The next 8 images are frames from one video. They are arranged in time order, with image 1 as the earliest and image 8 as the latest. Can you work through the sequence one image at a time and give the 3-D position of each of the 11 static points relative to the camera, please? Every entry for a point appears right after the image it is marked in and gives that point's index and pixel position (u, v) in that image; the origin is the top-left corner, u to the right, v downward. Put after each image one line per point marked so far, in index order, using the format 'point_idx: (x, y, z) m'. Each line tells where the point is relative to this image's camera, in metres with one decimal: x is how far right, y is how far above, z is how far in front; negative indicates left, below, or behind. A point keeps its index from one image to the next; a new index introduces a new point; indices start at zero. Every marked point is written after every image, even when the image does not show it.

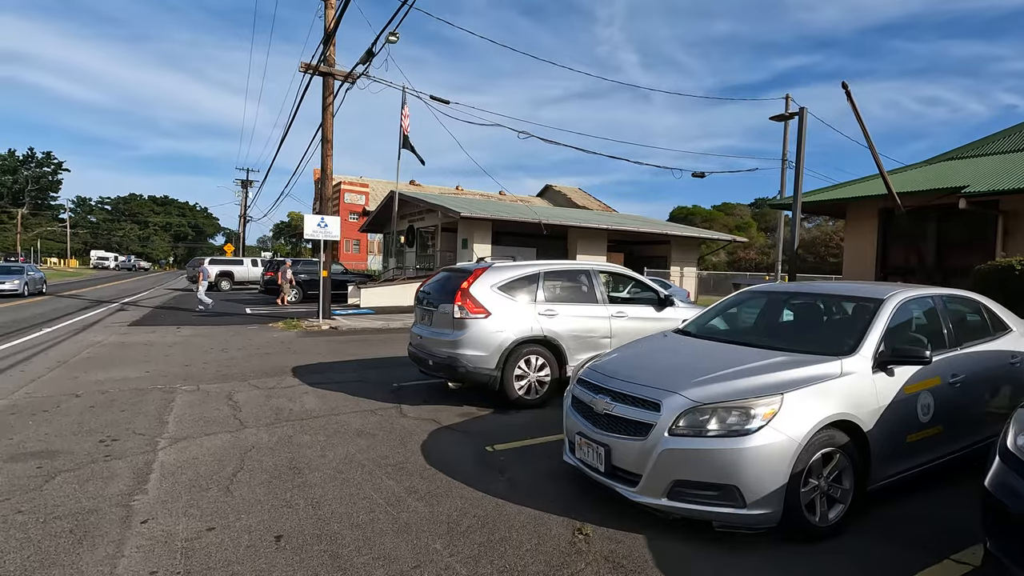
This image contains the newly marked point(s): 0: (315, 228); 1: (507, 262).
0: (-5.8, +1.8, +15.9) m
1: (-0.1, +0.3, +6.8) m
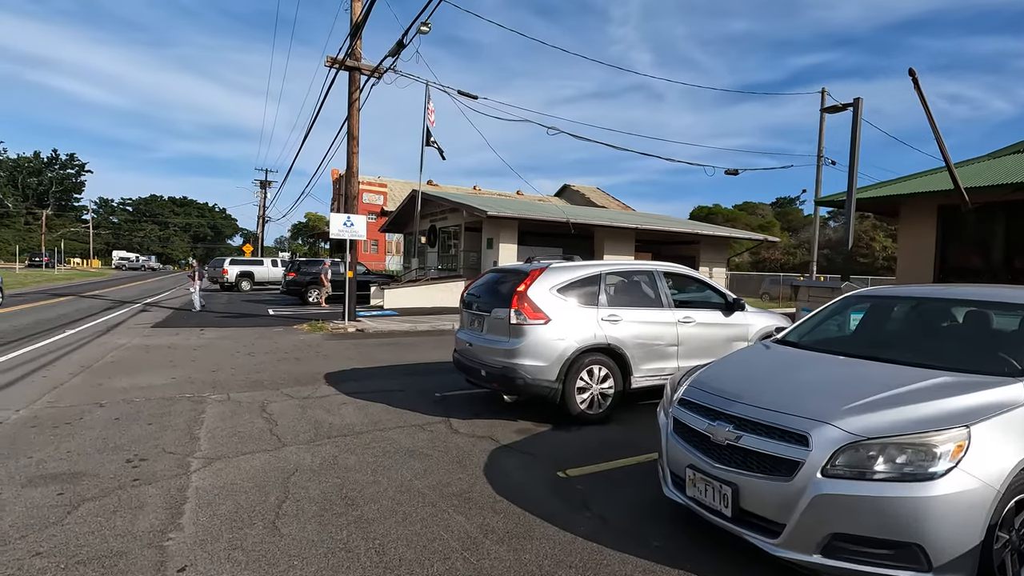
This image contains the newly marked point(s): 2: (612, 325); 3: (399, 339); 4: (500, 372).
0: (-4.9, +1.8, +15.5) m
1: (+0.6, +0.3, +6.2) m
2: (+1.1, -0.4, +6.1) m
3: (-2.8, -1.3, +13.1) m
4: (-0.1, -0.9, +5.8) m
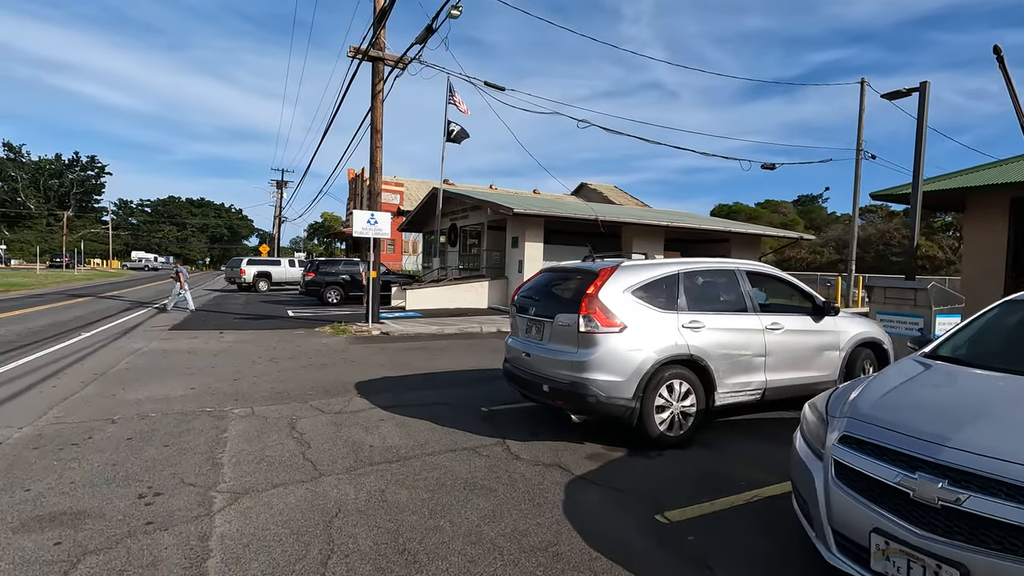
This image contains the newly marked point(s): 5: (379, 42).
0: (-4.0, +1.8, +14.8) m
1: (+1.3, +0.3, +5.4) m
2: (+1.8, -0.4, +5.2) m
3: (-1.9, -1.3, +12.4) m
4: (+0.5, -0.9, +5.0) m
5: (-3.8, +7.0, +15.1) m
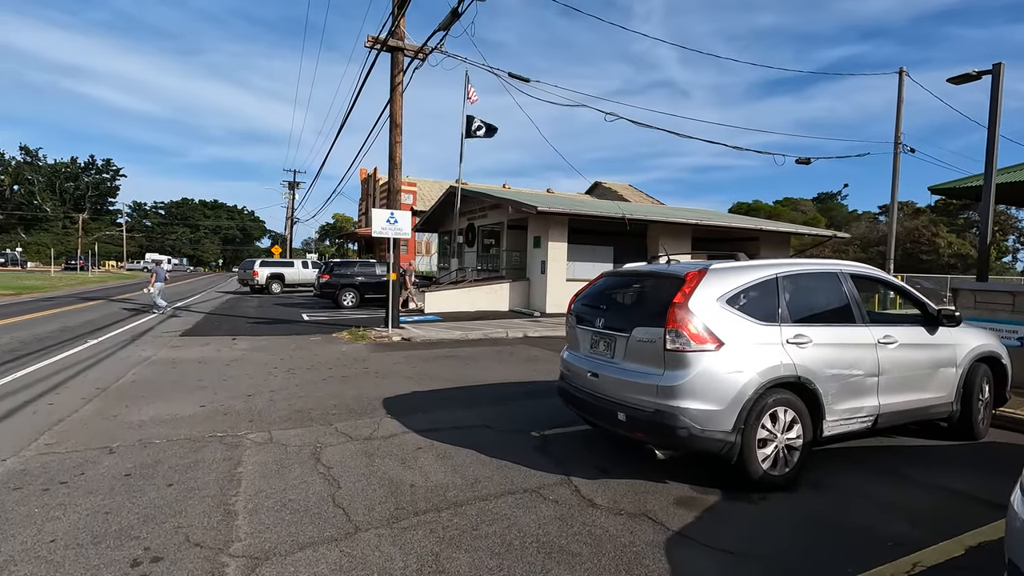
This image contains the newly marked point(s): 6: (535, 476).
0: (-3.3, +1.7, +14.0) m
1: (+1.8, +0.2, +4.5) m
2: (+2.3, -0.5, +4.3) m
3: (-1.3, -1.4, +11.5) m
4: (+1.0, -1.0, +4.1) m
5: (-3.1, +6.9, +14.4) m
6: (+0.2, -1.6, +4.4) m
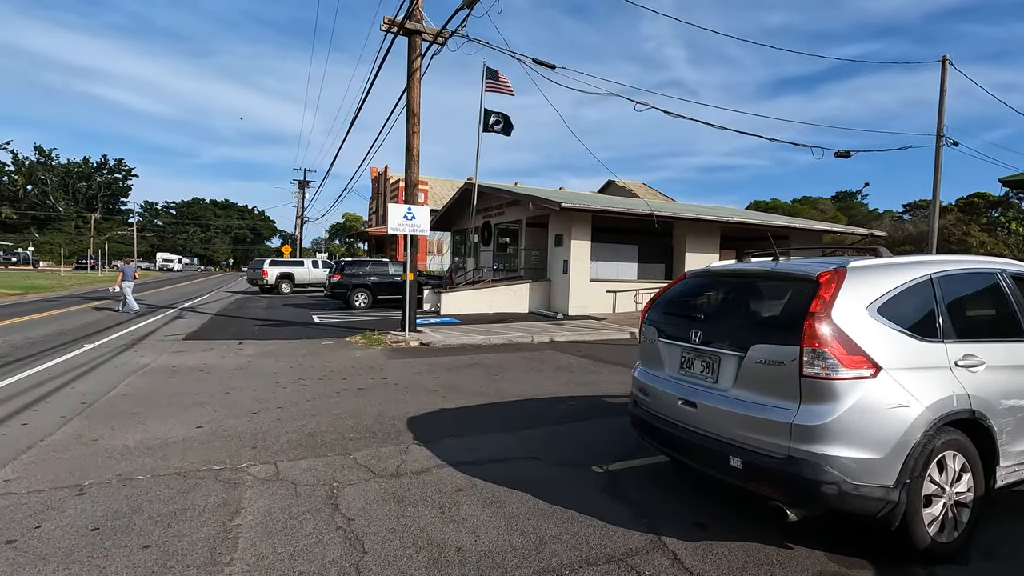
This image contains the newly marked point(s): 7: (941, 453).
0: (-2.7, +1.6, +13.0) m
1: (+2.3, +0.2, +3.5) m
2: (+2.8, -0.5, +3.3) m
3: (-0.7, -1.4, +10.5) m
4: (+1.5, -1.0, +3.1) m
5: (-2.4, +6.9, +13.4) m
6: (+0.7, -1.6, +3.4) m
7: (+2.5, -1.0, +3.1) m
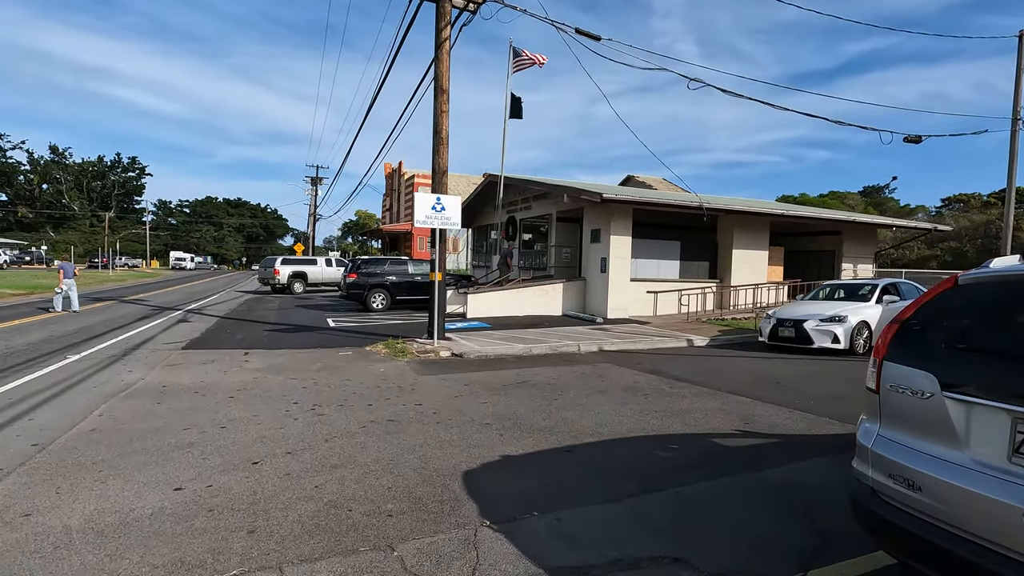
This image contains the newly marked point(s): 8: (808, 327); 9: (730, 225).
0: (-1.8, +1.6, +11.3) m
1: (+3.0, +0.1, +1.7) m
2: (+3.5, -0.6, +1.5) m
3: (+0.2, -1.4, +8.8) m
4: (+2.3, -1.1, +1.3) m
5: (-1.5, +6.8, +11.7) m
6: (+1.4, -1.7, +1.7) m
7: (+3.2, -1.0, +1.4) m
8: (+6.1, -0.8, +11.1) m
9: (+7.8, +2.3, +19.1) m
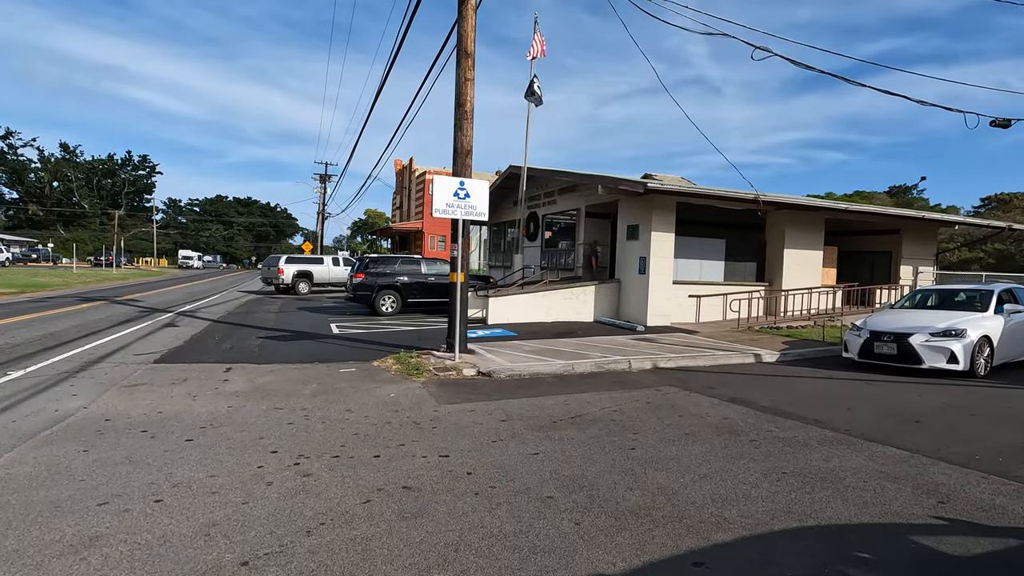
0: (-1.1, +1.6, +9.4) m
1: (+3.6, +0.1, -0.3) m
2: (+4.0, -0.7, -0.5) m
3: (+0.8, -1.5, +6.9) m
4: (+2.7, -1.2, -0.7) m
5: (-0.8, +6.8, +9.7) m
6: (+1.9, -1.7, -0.3) m
7: (+3.7, -1.1, -0.7) m
8: (+6.8, -0.9, +9.0) m
9: (+8.6, +2.1, +16.9) m
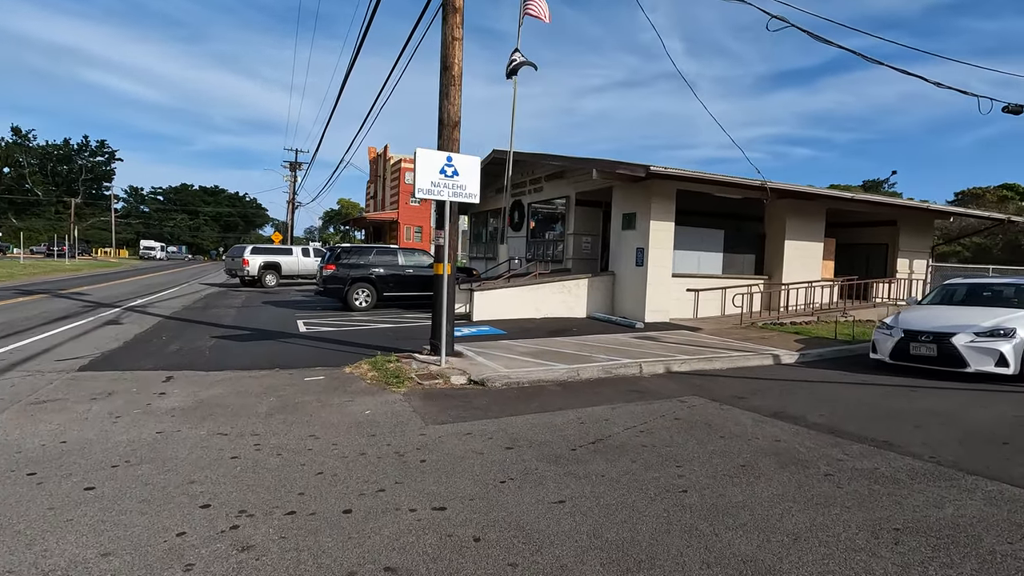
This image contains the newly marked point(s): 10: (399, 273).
0: (-1.1, +1.7, +8.0) m
1: (+3.9, 0.0, -1.4) m
2: (+4.4, -0.7, -1.6) m
3: (+0.9, -1.4, +5.6) m
4: (+3.1, -1.2, -1.8) m
5: (-0.8, +6.9, +8.3) m
6: (+2.3, -1.8, -1.5) m
7: (+4.1, -1.1, -1.8) m
8: (+6.7, -0.8, +8.1) m
9: (+8.2, +2.3, +16.0) m
10: (-3.5, +0.5, +16.4) m
